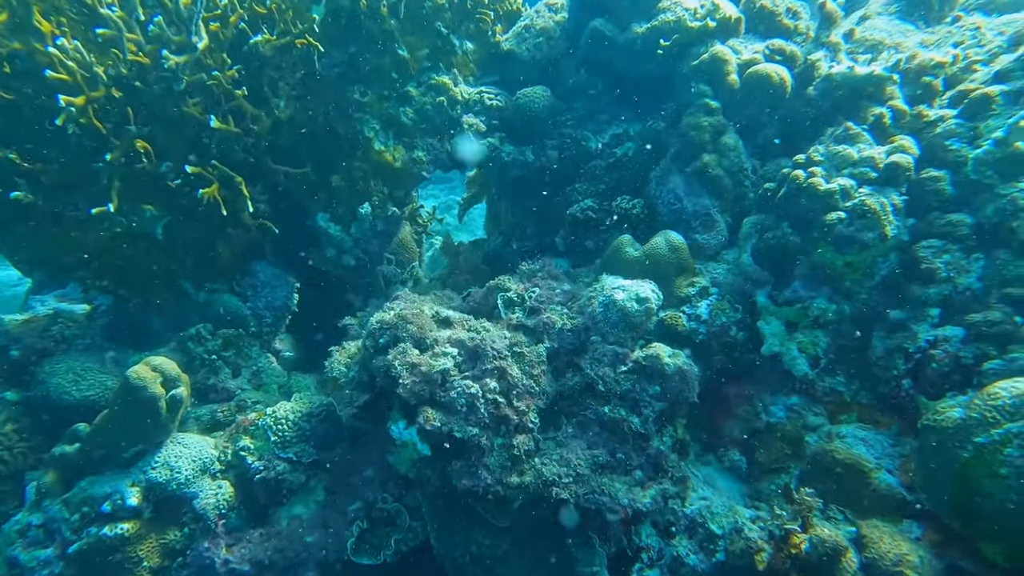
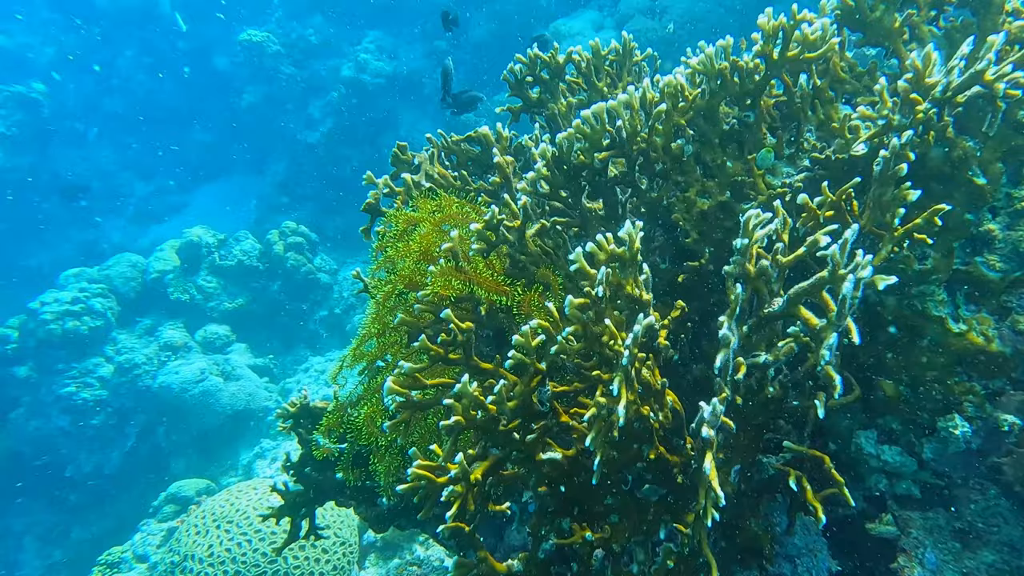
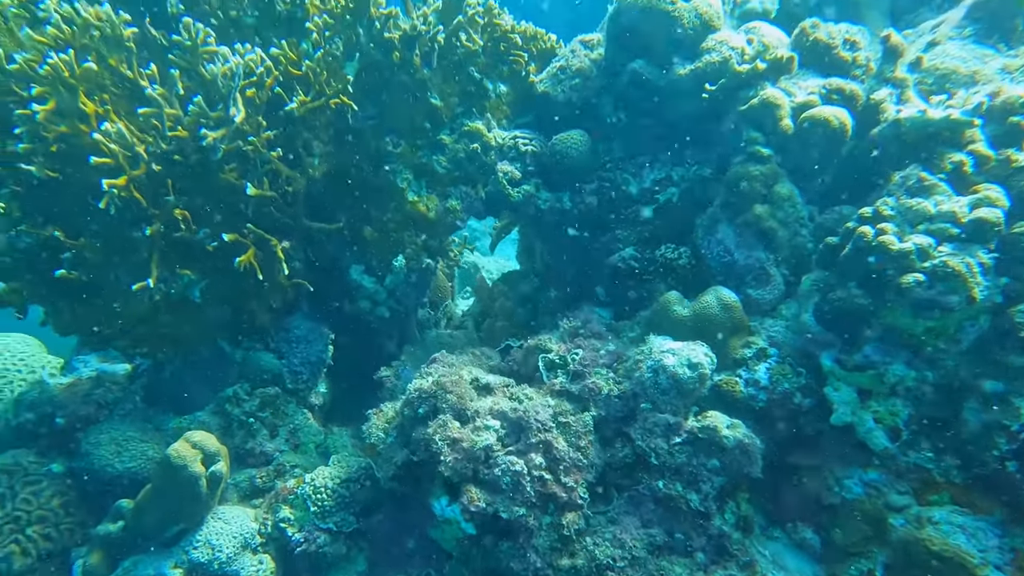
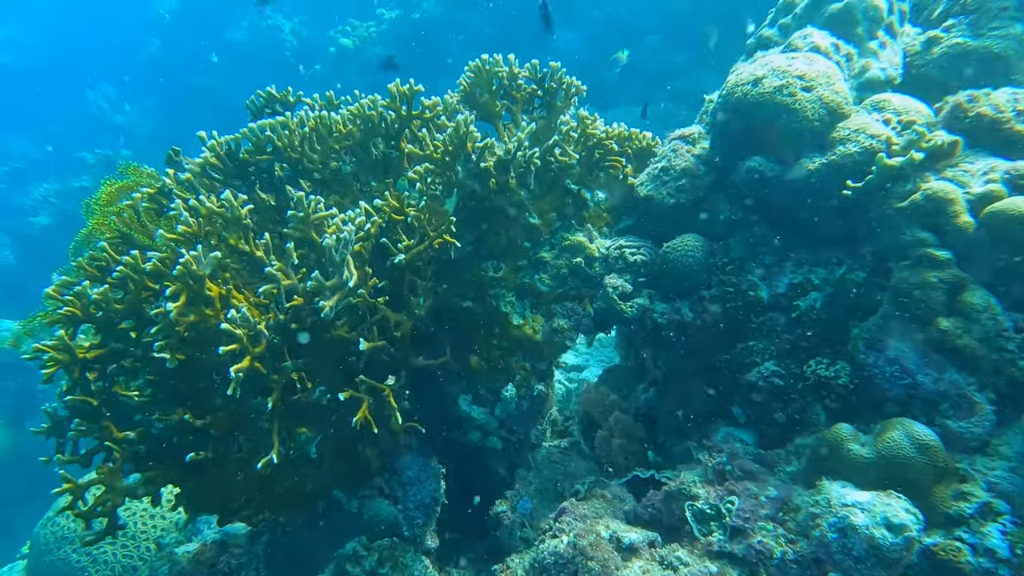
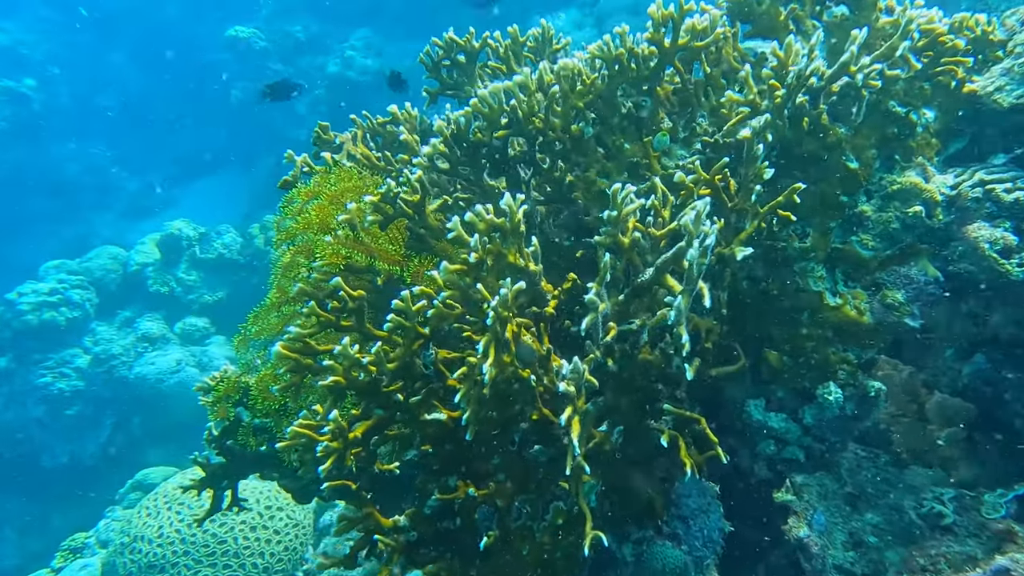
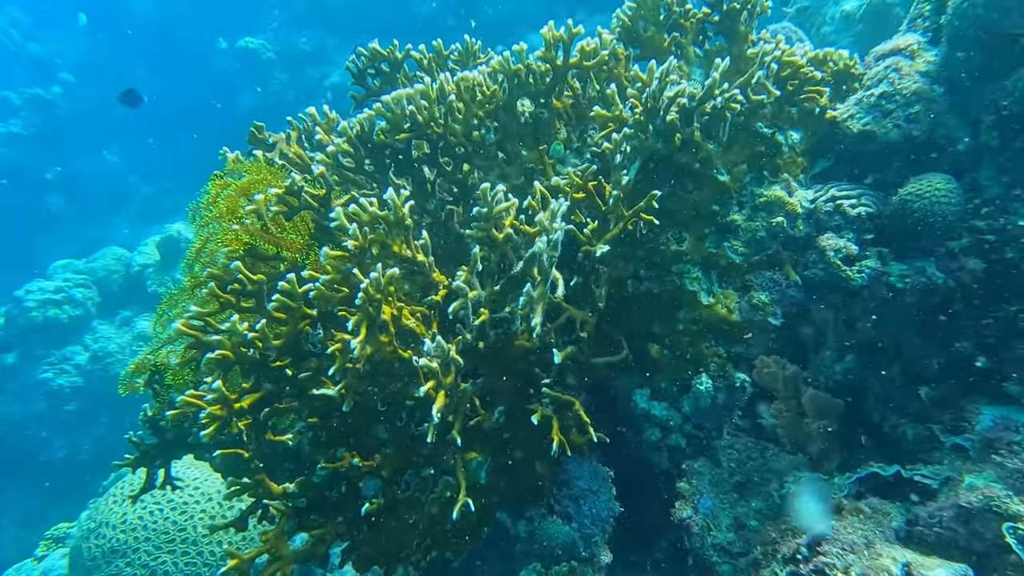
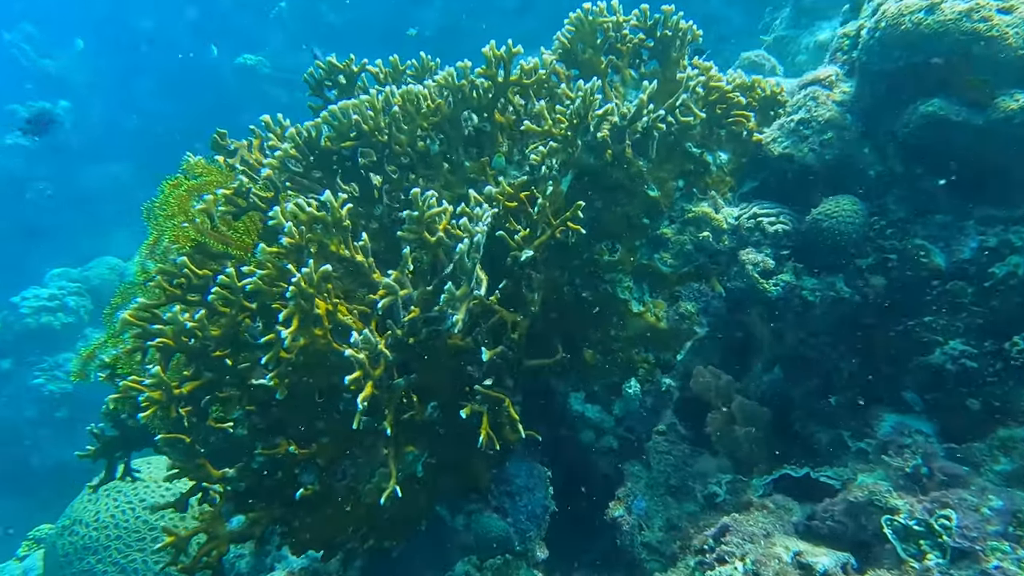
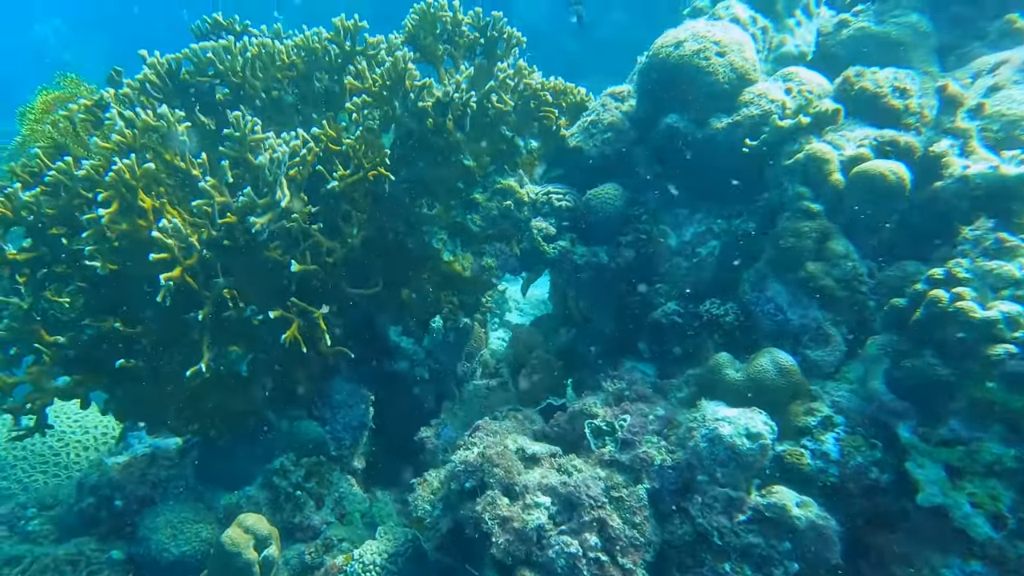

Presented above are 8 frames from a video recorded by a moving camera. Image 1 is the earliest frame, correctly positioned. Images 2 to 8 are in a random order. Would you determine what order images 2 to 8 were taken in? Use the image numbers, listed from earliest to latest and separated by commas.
3, 8, 4, 7, 6, 5, 2
